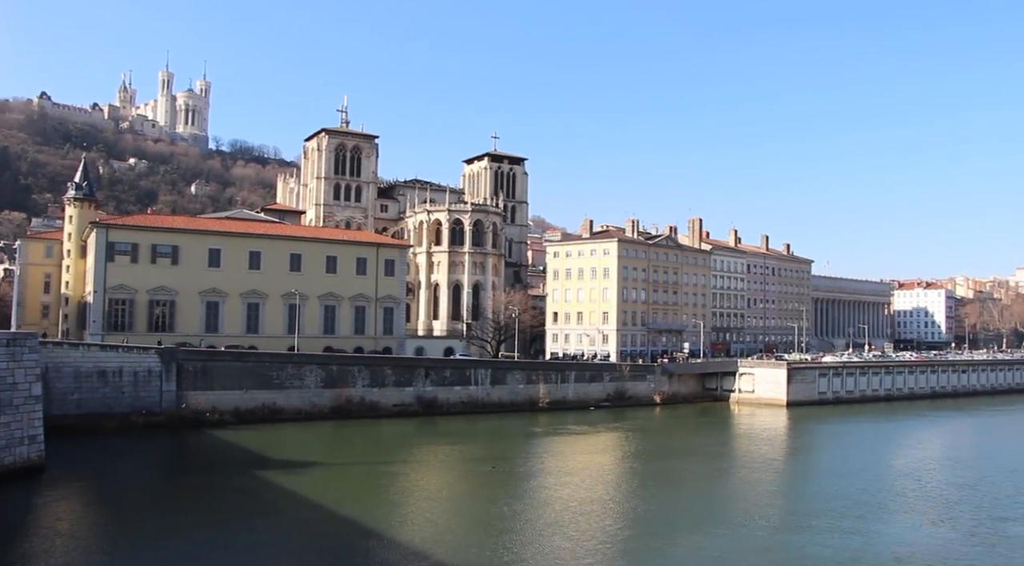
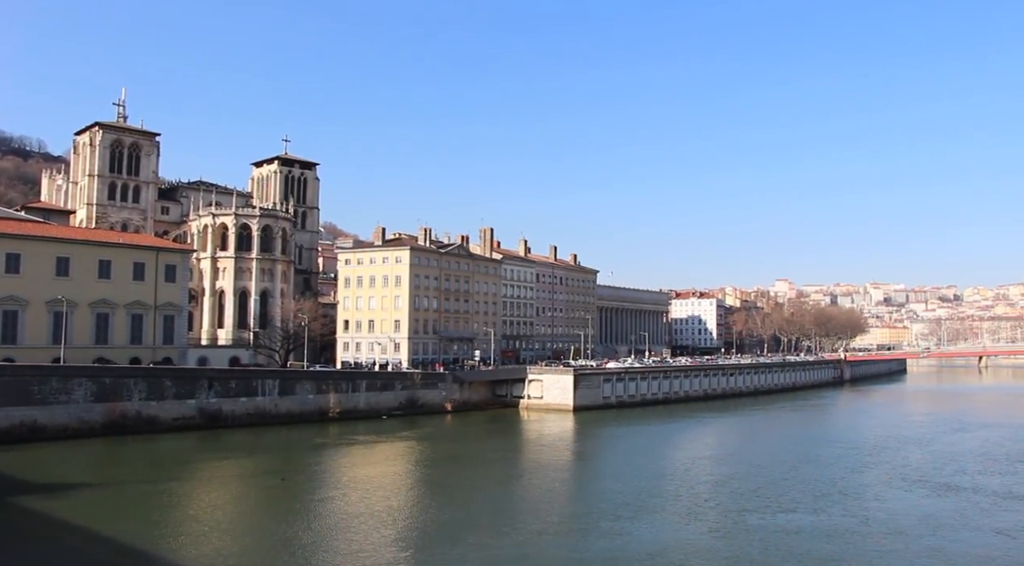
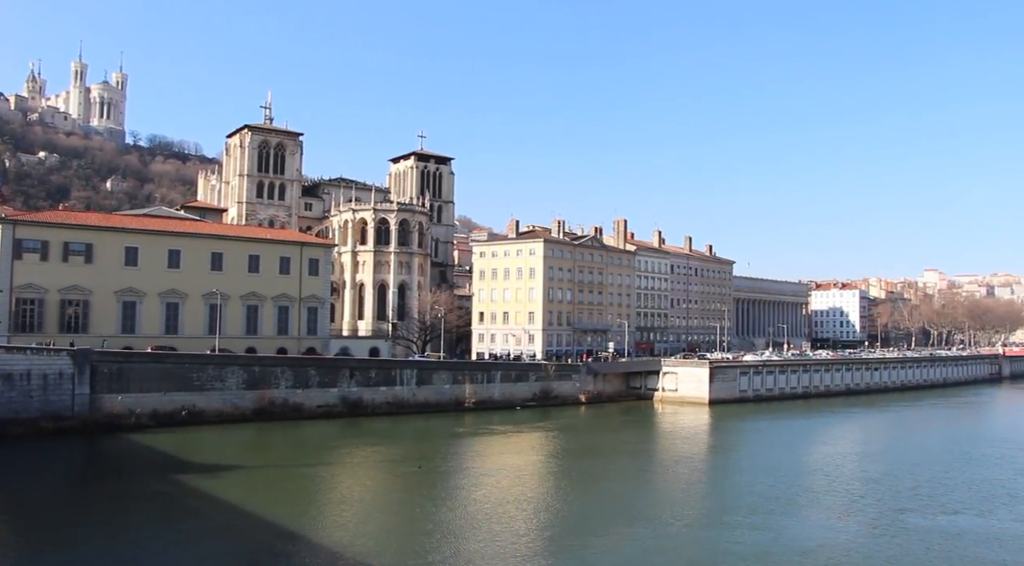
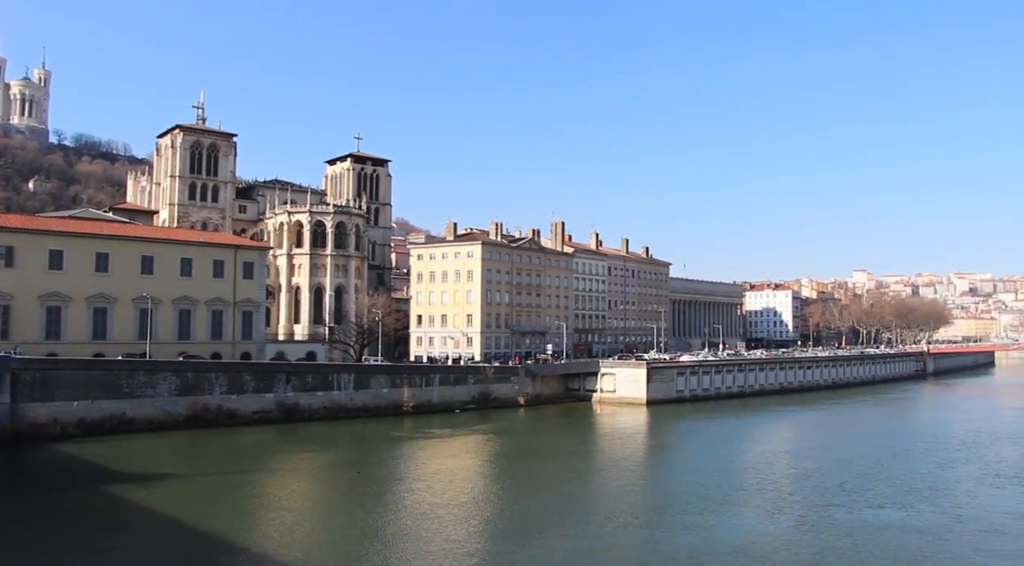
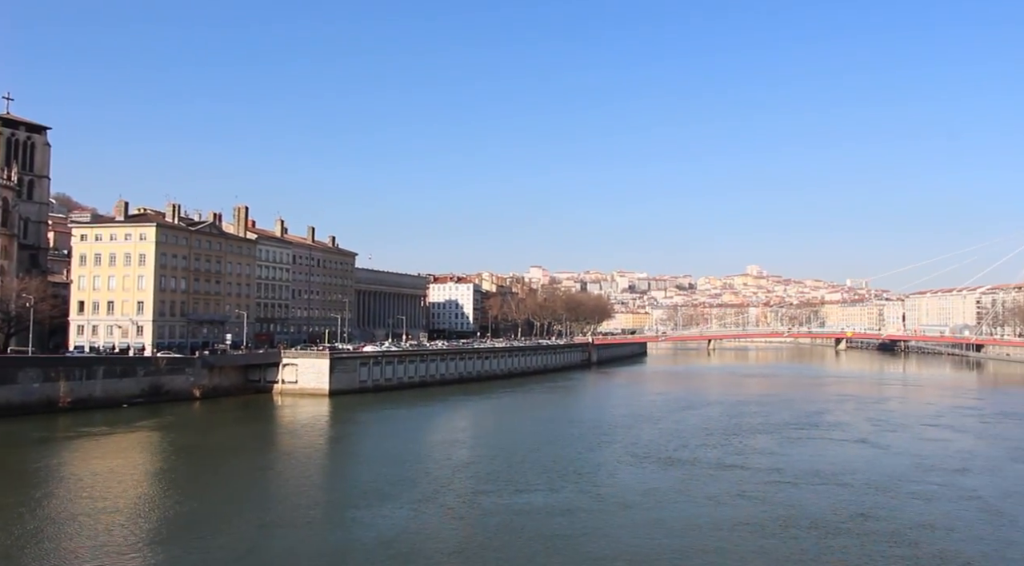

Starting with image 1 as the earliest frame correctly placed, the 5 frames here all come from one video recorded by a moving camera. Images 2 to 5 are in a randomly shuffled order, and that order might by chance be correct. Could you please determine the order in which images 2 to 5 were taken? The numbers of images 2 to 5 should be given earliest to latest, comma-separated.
3, 4, 2, 5
